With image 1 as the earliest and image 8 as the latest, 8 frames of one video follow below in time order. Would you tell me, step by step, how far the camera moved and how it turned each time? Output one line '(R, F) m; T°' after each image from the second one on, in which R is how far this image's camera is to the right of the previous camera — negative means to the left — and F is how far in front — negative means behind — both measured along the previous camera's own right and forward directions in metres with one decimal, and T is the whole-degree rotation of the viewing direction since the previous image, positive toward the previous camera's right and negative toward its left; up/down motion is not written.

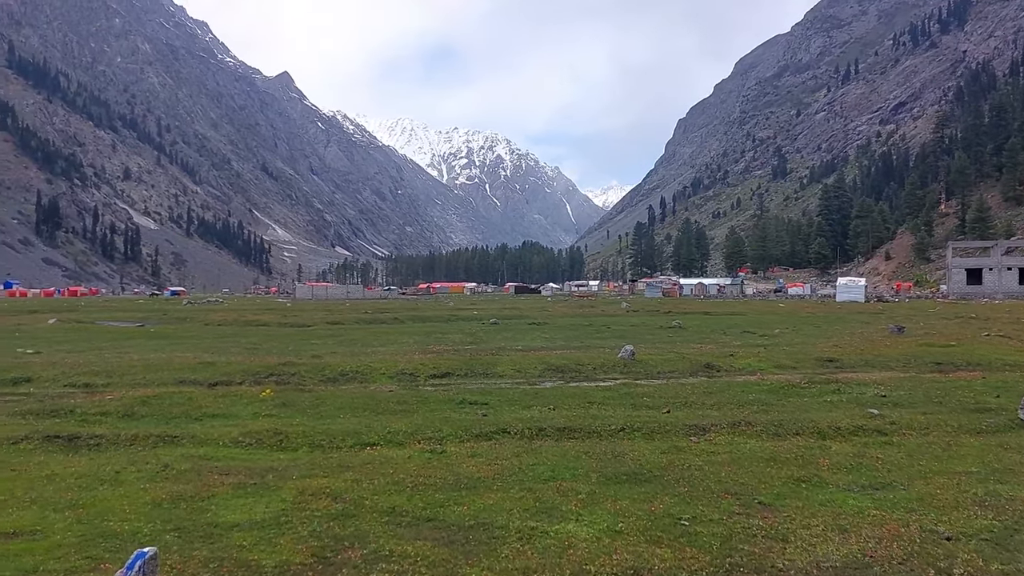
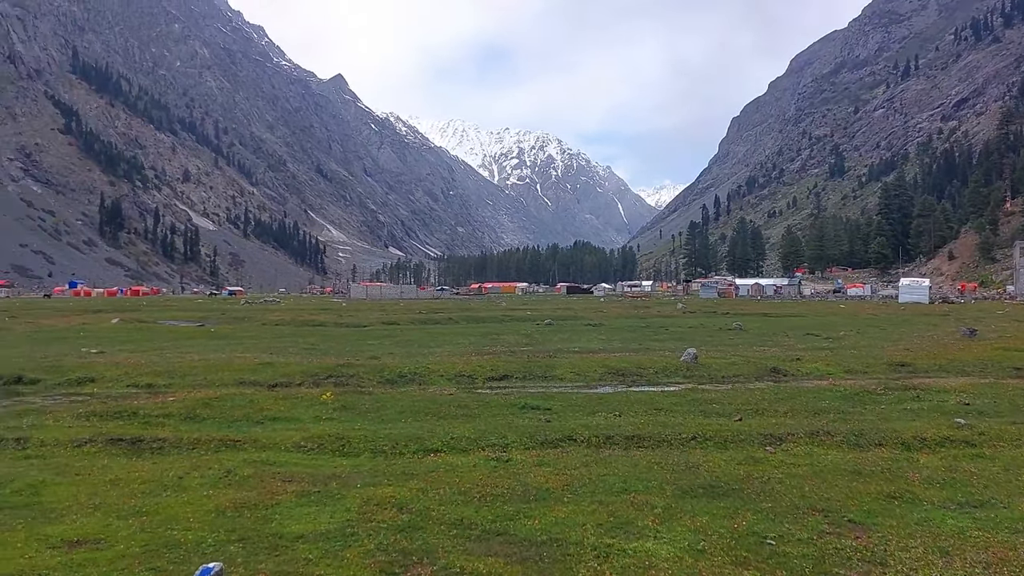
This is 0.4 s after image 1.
(-0.3, +0.6) m; -3°
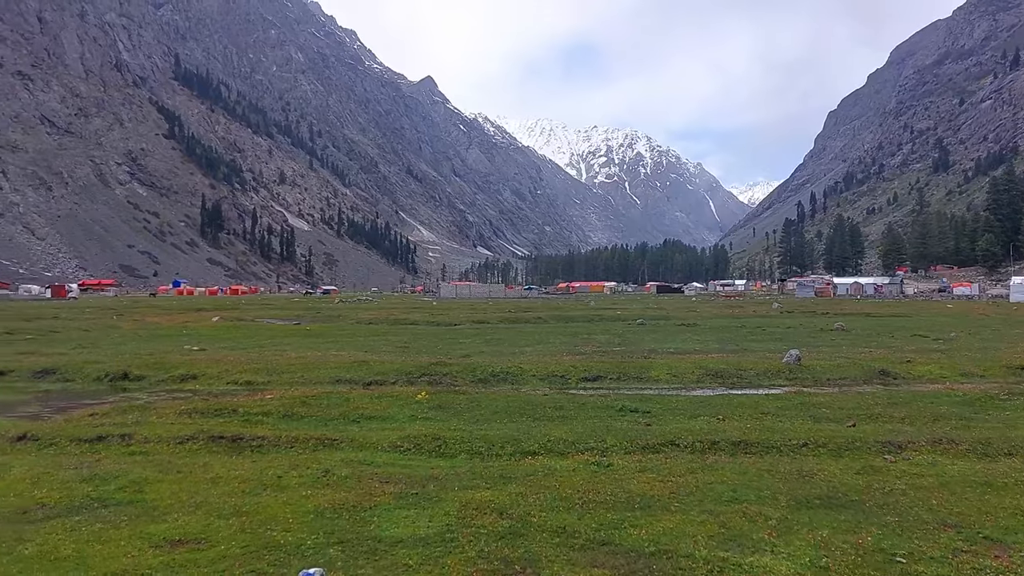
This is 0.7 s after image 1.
(-0.2, +0.5) m; -5°
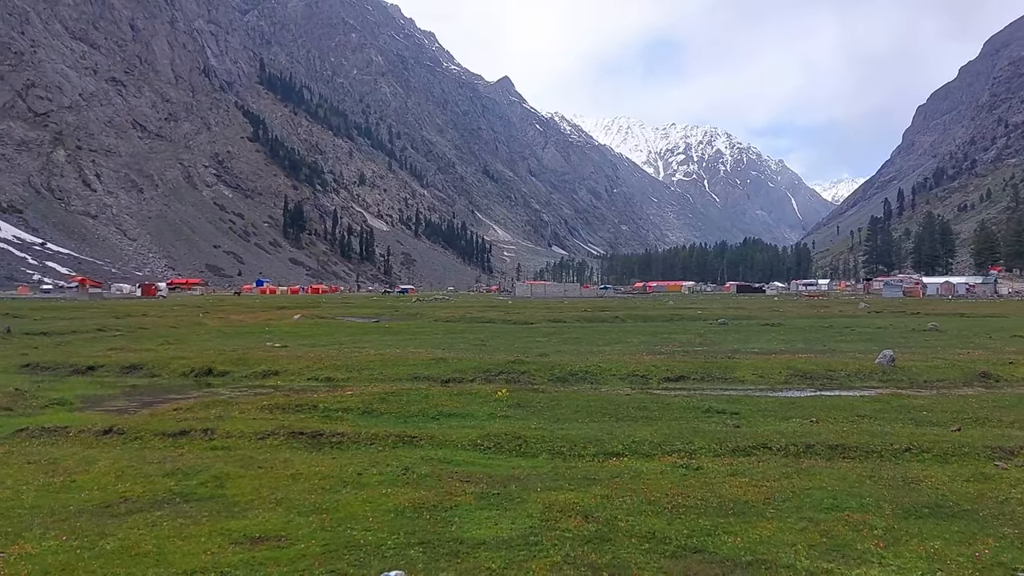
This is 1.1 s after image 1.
(-0.1, +0.5) m; -5°
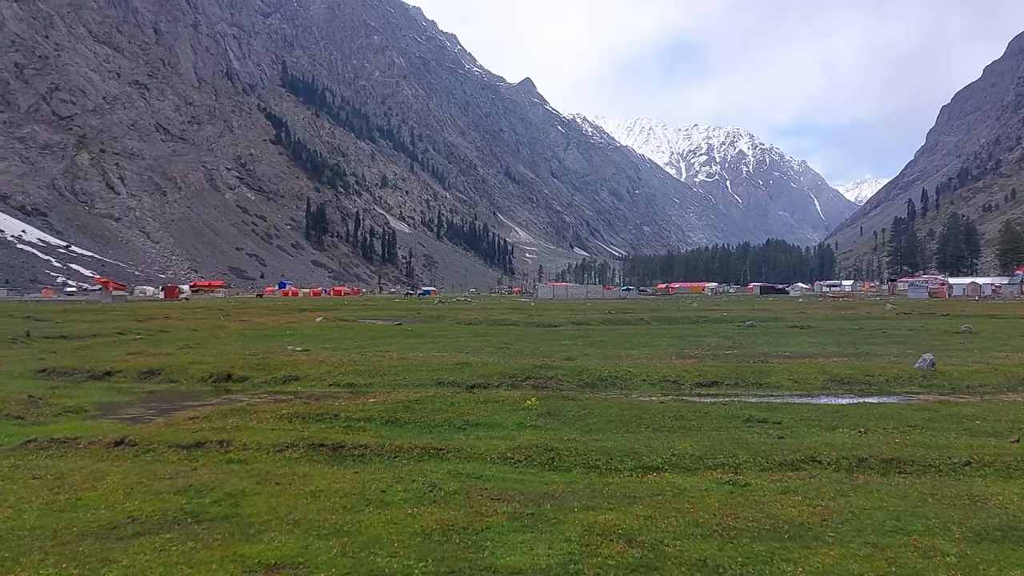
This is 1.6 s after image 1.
(-0.2, +1.0) m; -1°
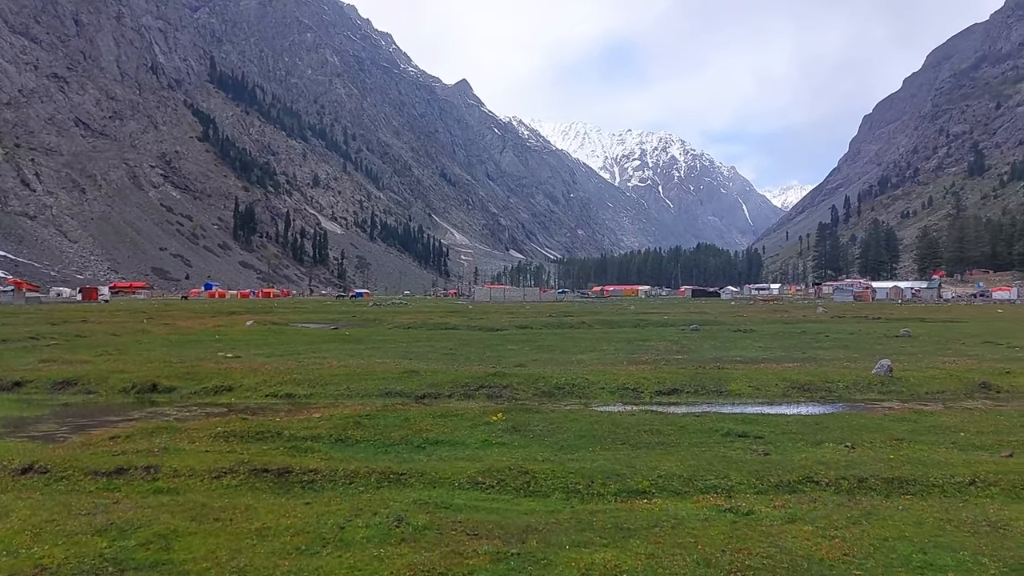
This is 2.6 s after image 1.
(-0.6, +1.7) m; +4°
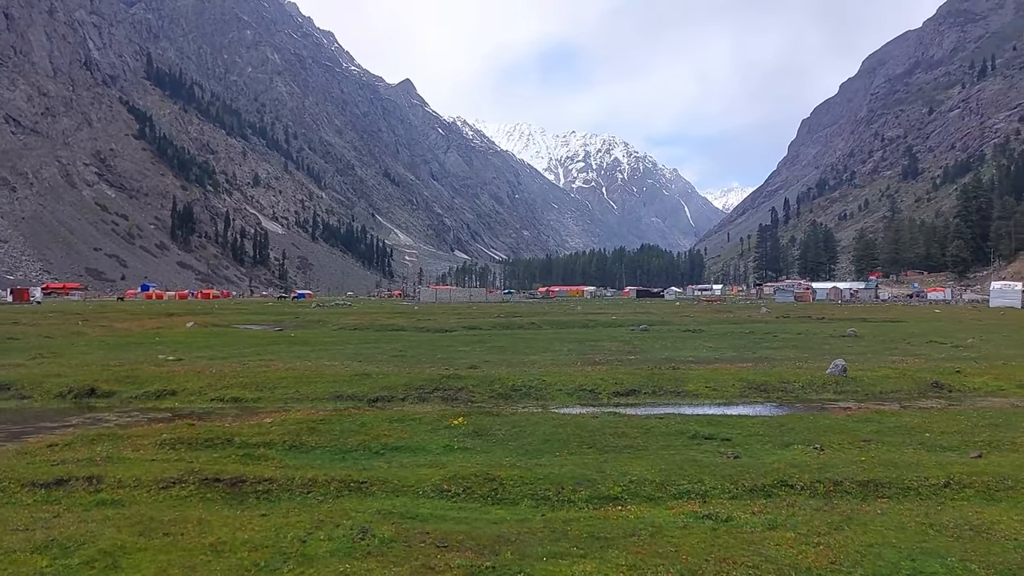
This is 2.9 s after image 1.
(-0.3, +0.6) m; +3°
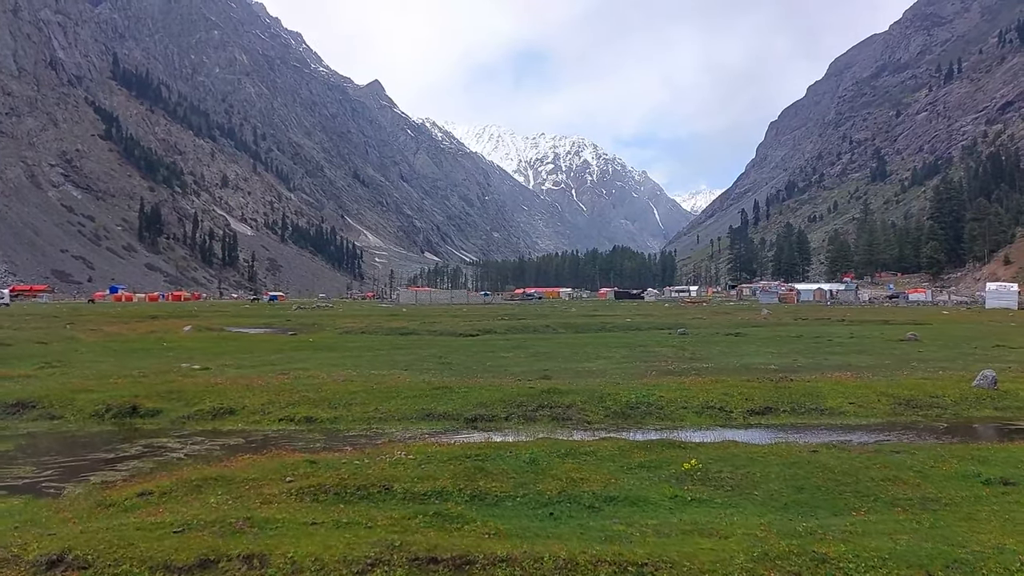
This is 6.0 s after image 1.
(-4.2, +4.6) m; +2°
